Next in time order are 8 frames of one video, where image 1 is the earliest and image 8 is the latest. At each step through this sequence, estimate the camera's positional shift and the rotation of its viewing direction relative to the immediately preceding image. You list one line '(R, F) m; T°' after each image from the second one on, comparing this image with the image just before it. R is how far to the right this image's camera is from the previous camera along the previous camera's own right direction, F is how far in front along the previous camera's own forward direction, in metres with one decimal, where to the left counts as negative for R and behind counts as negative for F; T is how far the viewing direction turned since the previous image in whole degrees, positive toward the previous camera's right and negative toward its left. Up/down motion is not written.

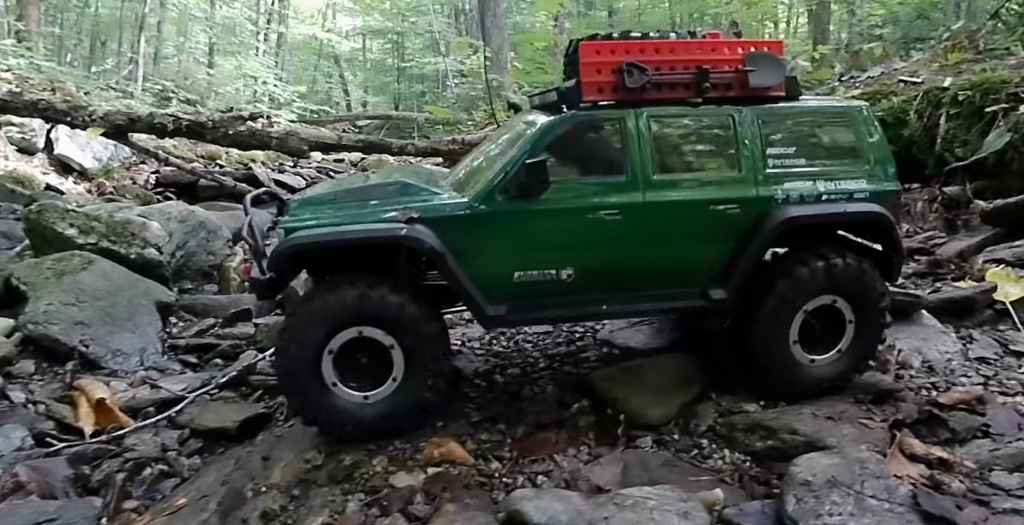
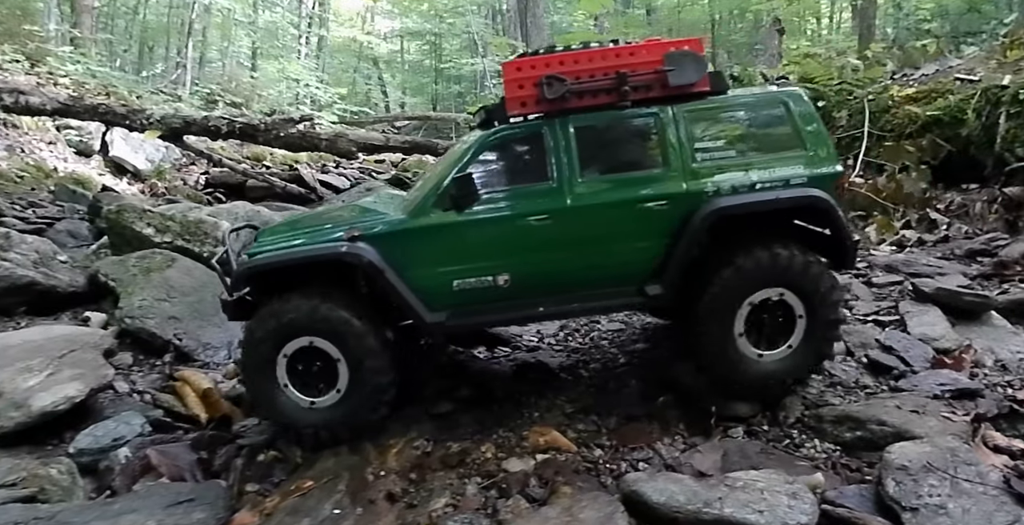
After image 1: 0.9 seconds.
(-0.4, -0.2) m; -3°
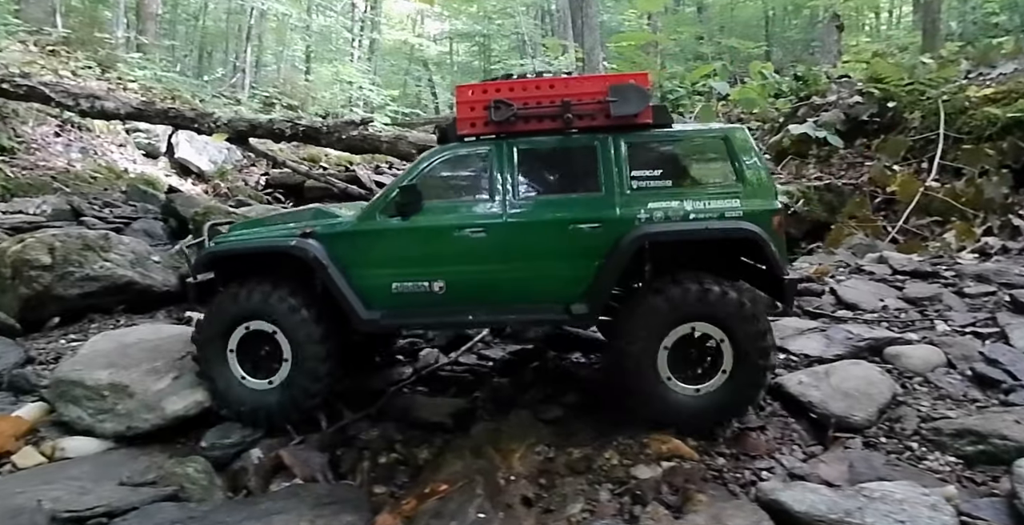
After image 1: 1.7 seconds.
(-0.5, -0.1) m; -3°
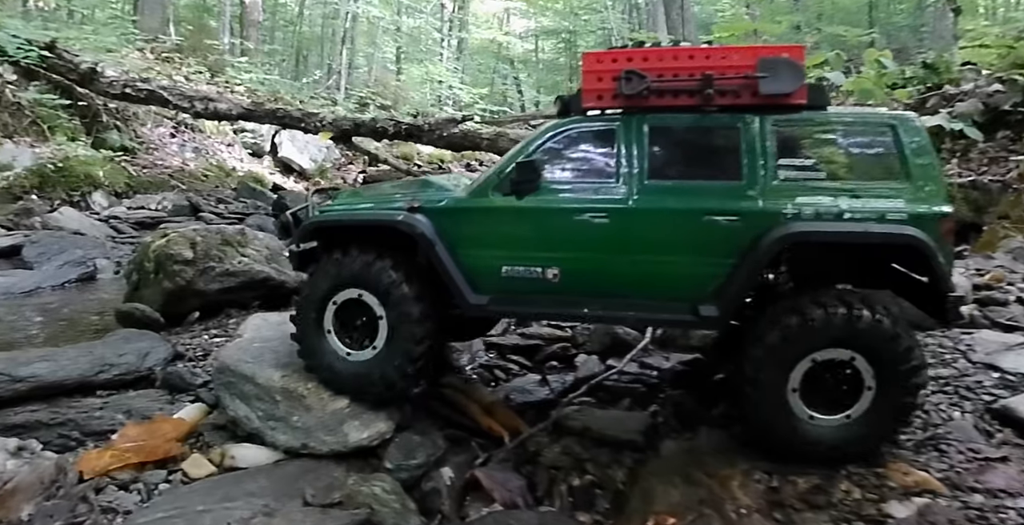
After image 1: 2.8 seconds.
(-0.7, +0.4) m; -6°
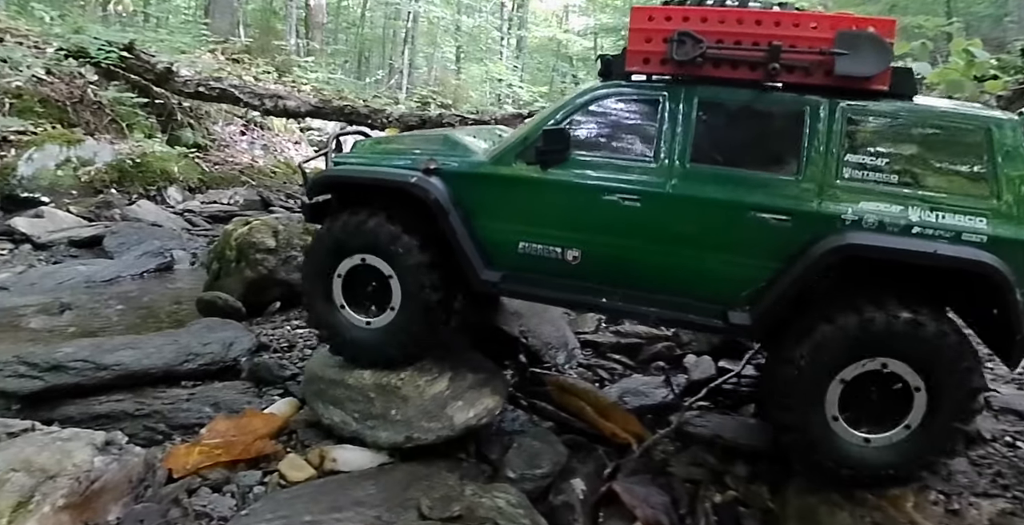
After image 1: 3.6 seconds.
(-0.4, +0.4) m; -5°
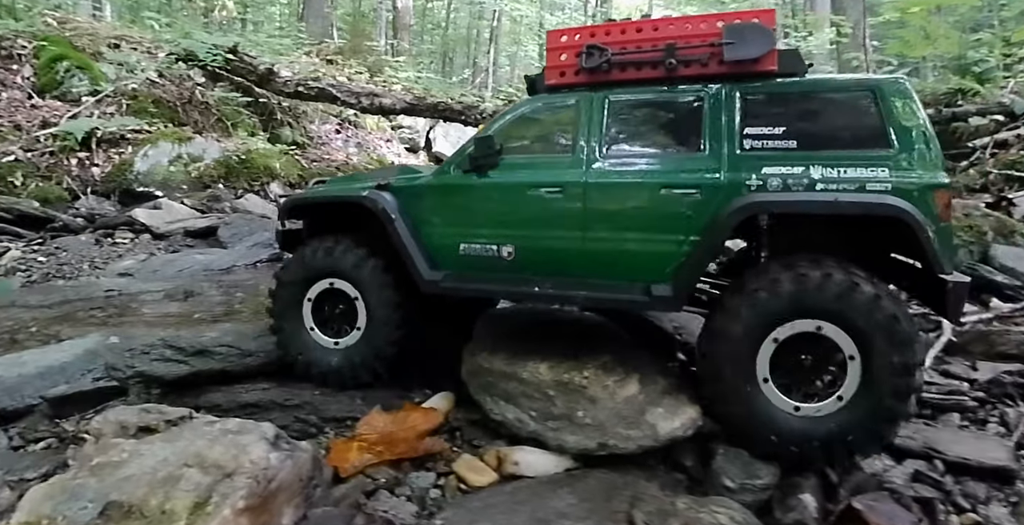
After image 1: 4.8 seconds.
(-0.5, +0.4) m; -6°
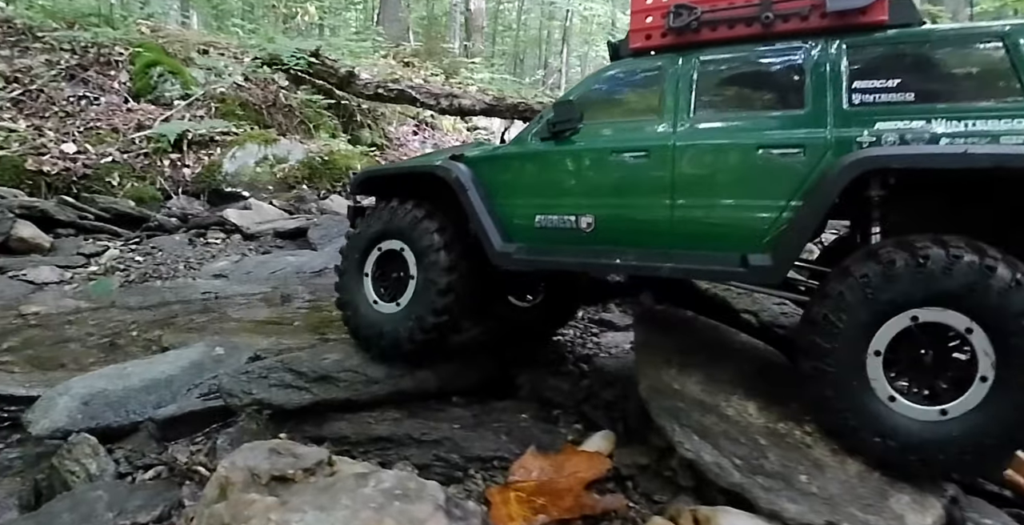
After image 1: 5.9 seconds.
(-0.4, +0.4) m; -6°
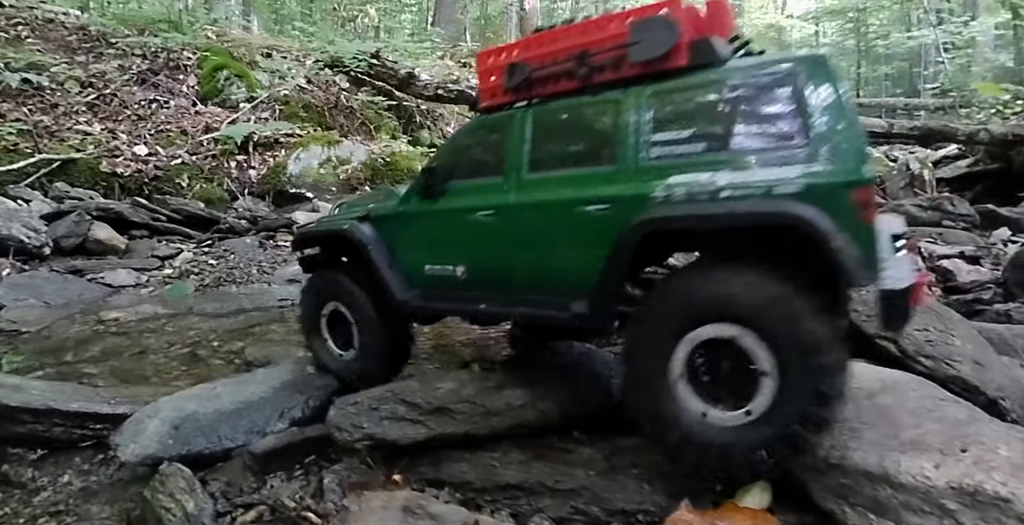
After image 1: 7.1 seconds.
(-0.3, +0.3) m; -4°
